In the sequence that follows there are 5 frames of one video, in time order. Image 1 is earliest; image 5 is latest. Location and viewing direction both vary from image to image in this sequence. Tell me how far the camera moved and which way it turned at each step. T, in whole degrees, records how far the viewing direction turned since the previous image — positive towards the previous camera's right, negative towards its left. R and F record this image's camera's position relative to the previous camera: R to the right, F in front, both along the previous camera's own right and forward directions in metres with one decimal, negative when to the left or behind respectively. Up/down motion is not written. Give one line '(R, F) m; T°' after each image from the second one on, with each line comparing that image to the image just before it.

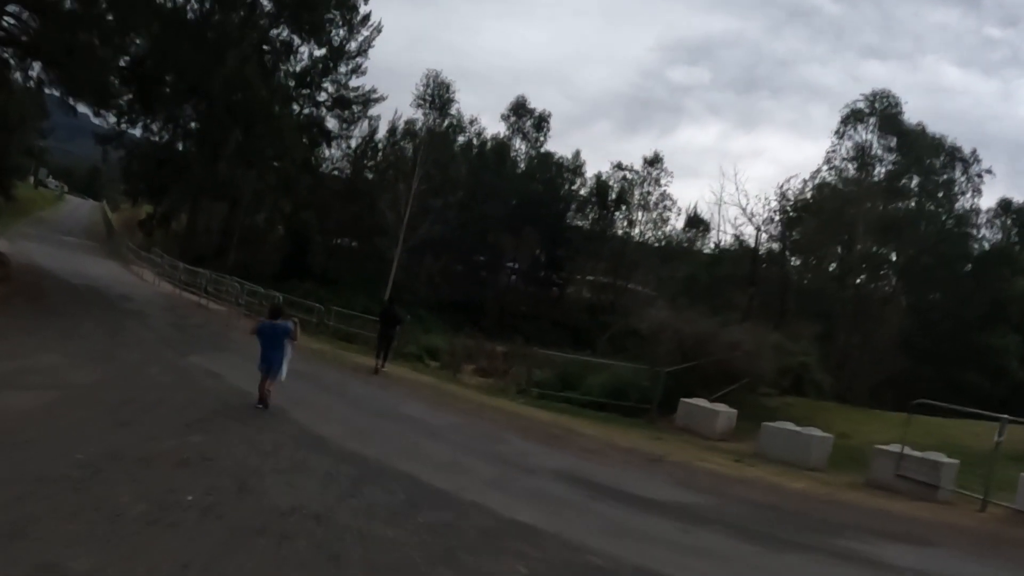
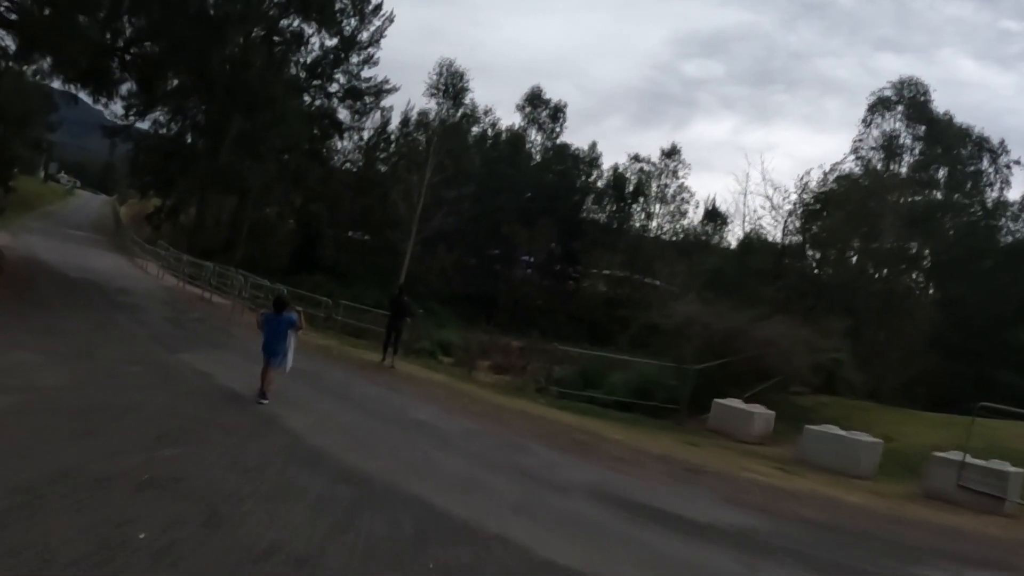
(-0.1, +1.2) m; -1°
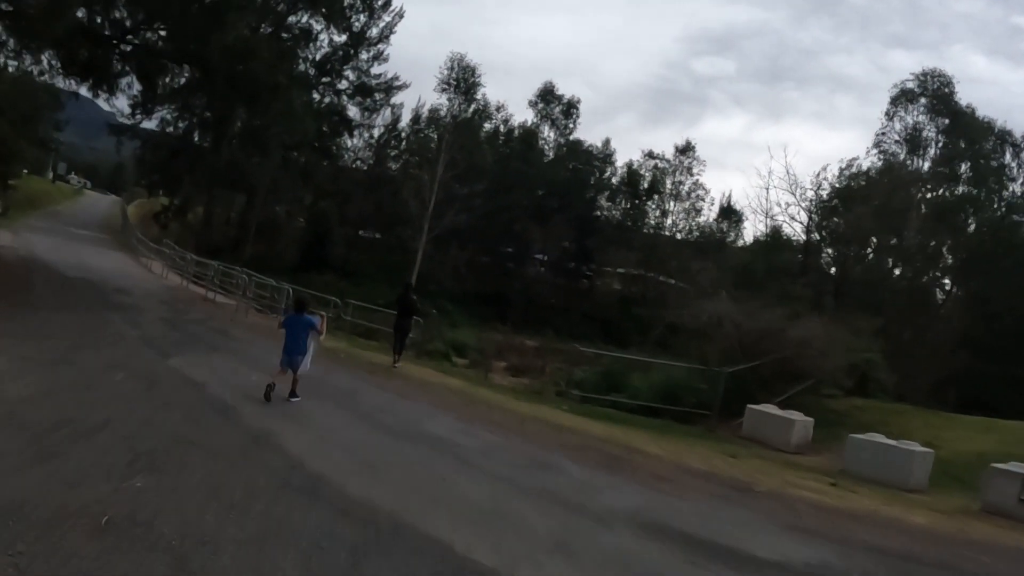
(-0.1, +1.0) m; -1°
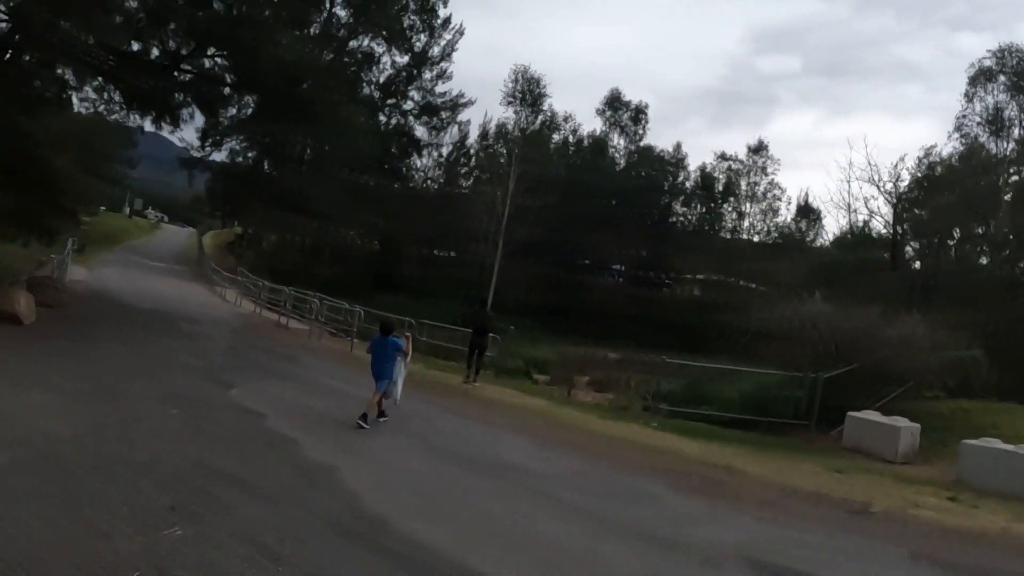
(0.0, +0.7) m; -4°
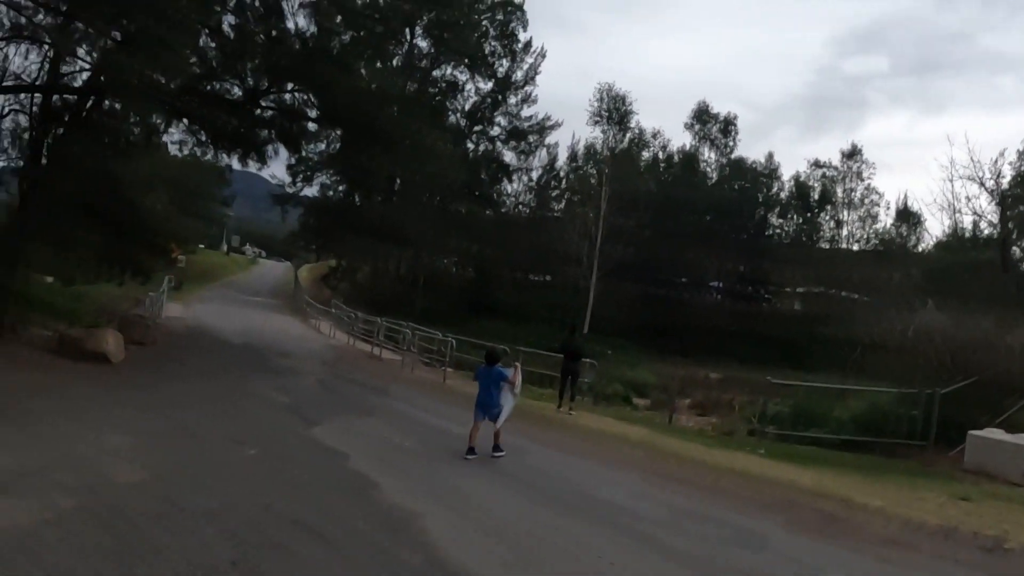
(0.0, +0.4) m; -5°
